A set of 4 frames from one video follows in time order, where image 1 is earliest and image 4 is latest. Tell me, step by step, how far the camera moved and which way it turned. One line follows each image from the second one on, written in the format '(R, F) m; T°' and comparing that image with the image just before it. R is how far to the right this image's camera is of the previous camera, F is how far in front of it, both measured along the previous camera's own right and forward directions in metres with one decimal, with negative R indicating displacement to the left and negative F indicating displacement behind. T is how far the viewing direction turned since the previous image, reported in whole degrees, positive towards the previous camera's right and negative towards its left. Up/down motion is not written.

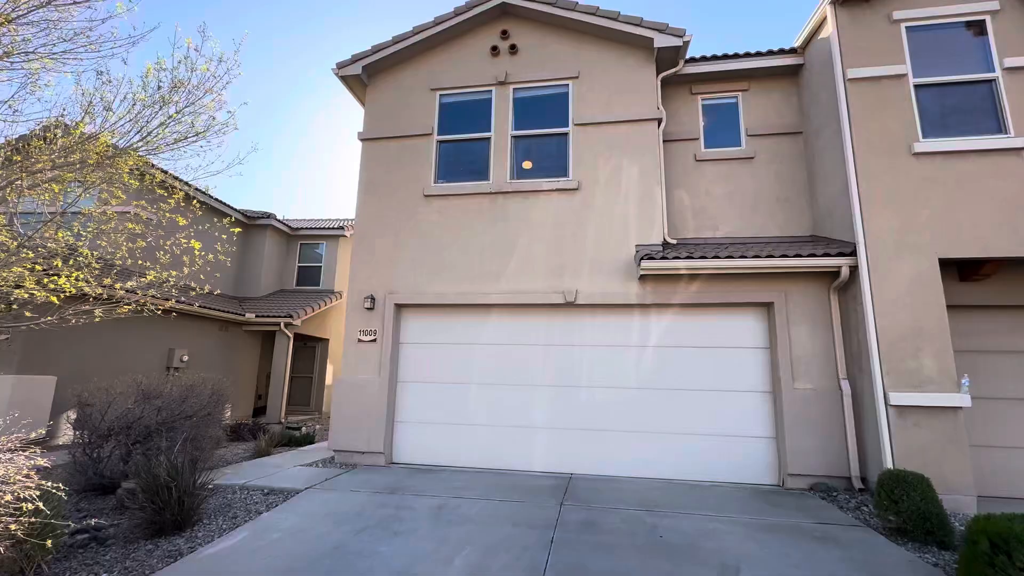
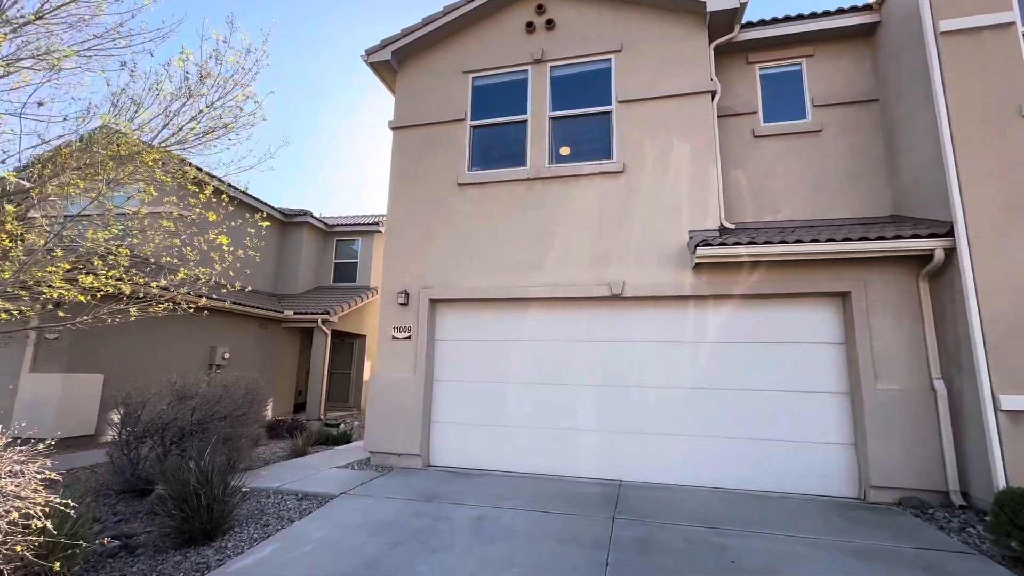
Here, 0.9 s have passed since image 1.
(-0.1, +0.5) m; -4°
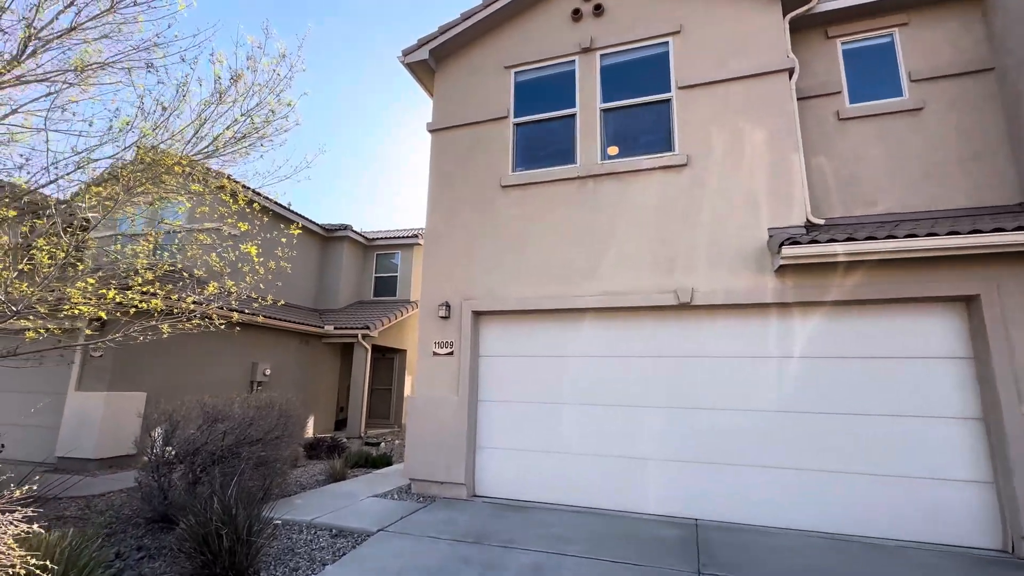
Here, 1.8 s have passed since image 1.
(-0.2, +0.7) m; -5°
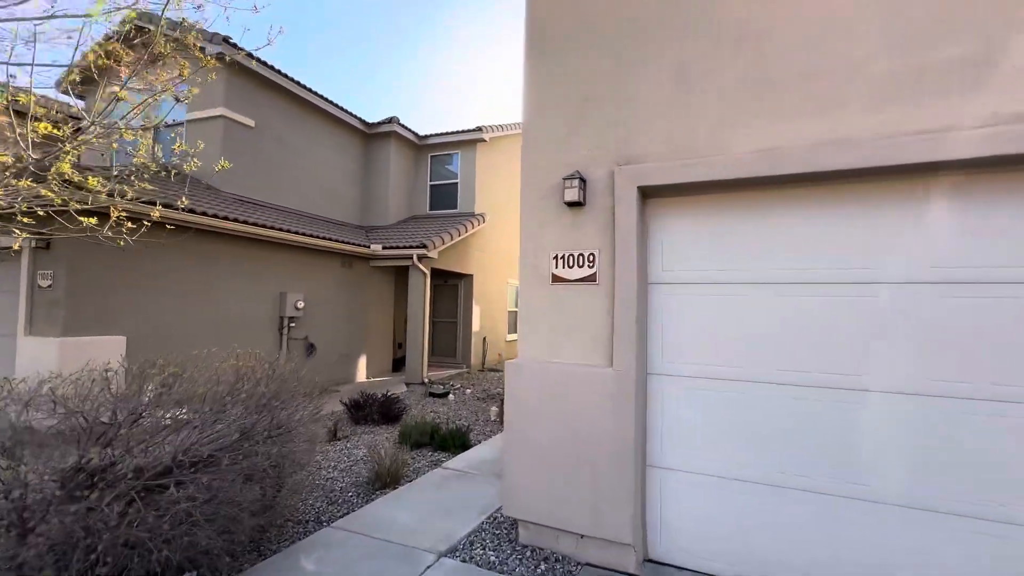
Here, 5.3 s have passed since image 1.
(-1.1, +3.8) m; -7°
